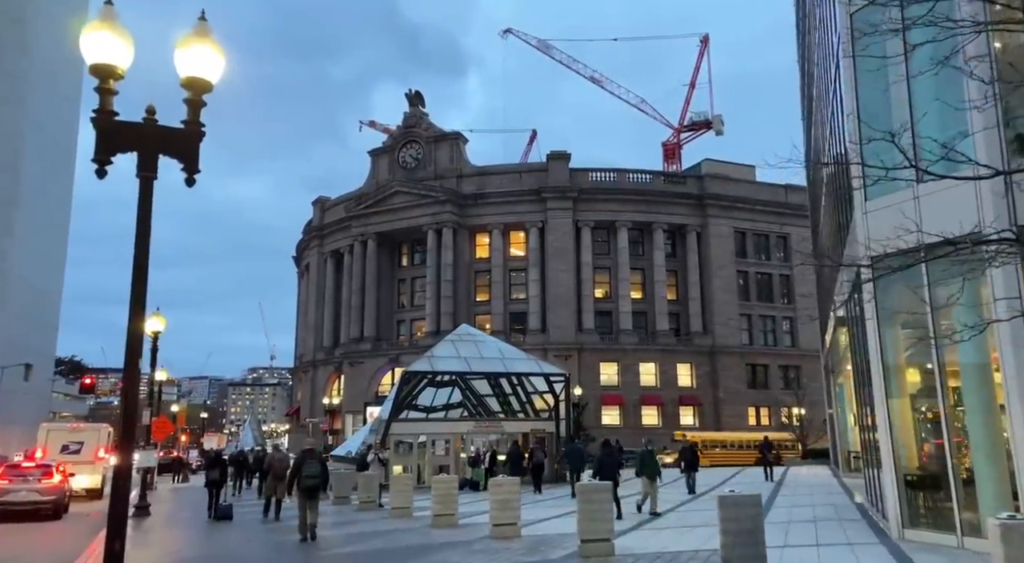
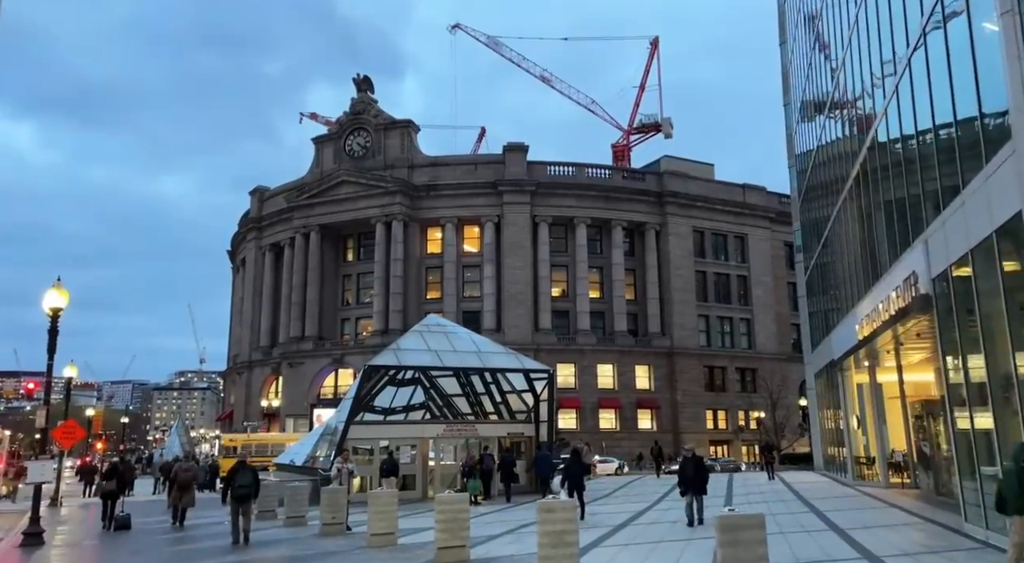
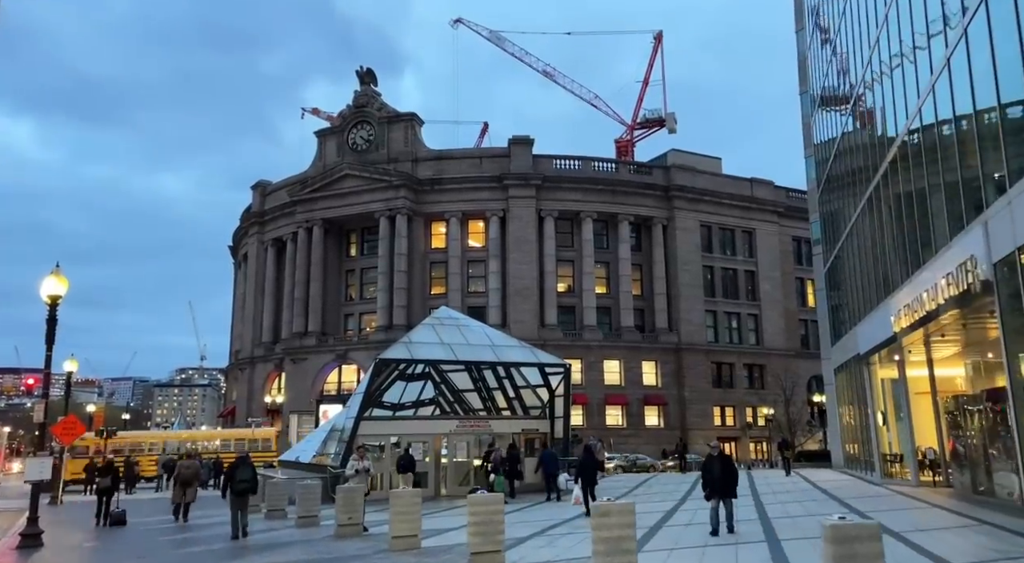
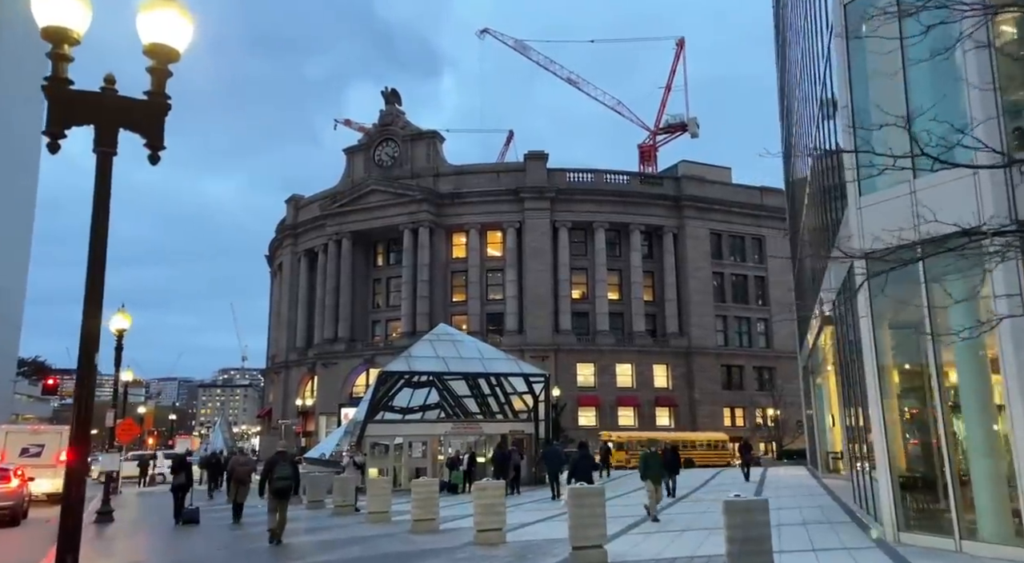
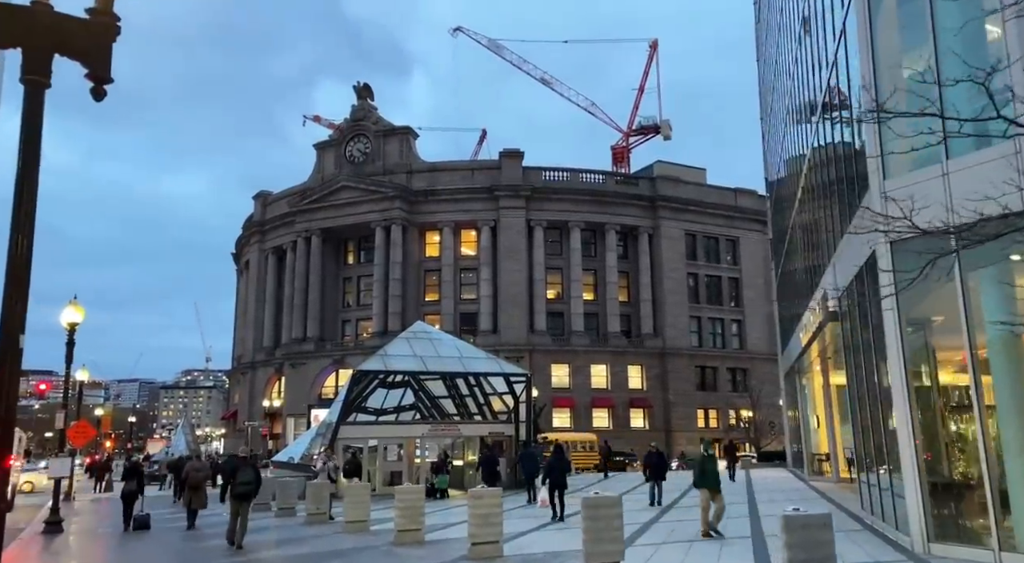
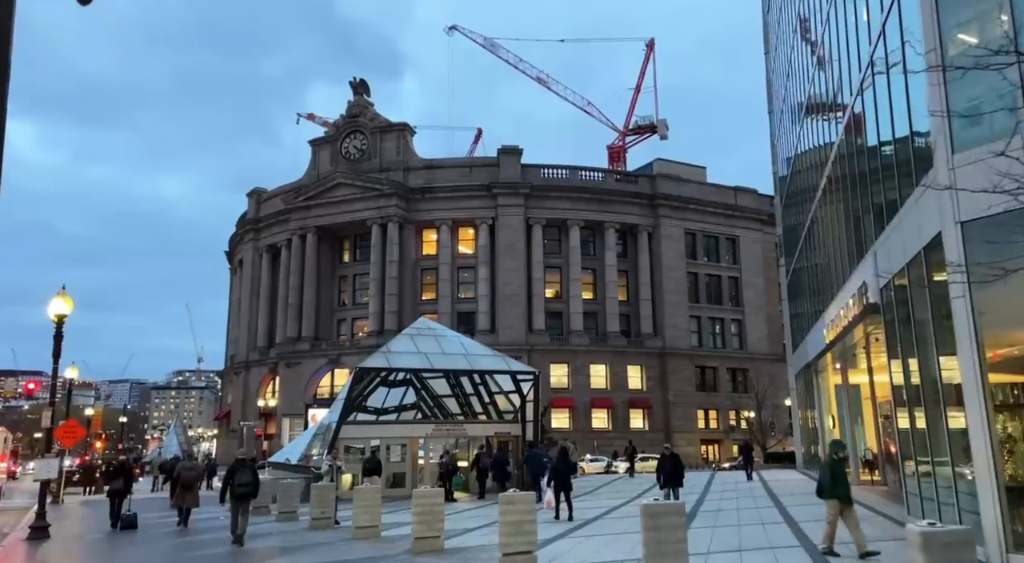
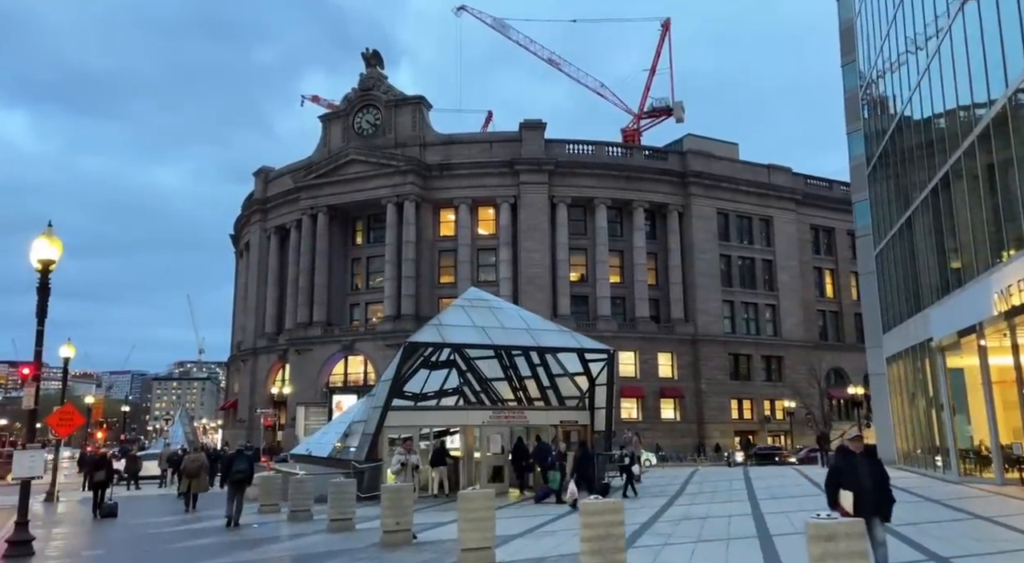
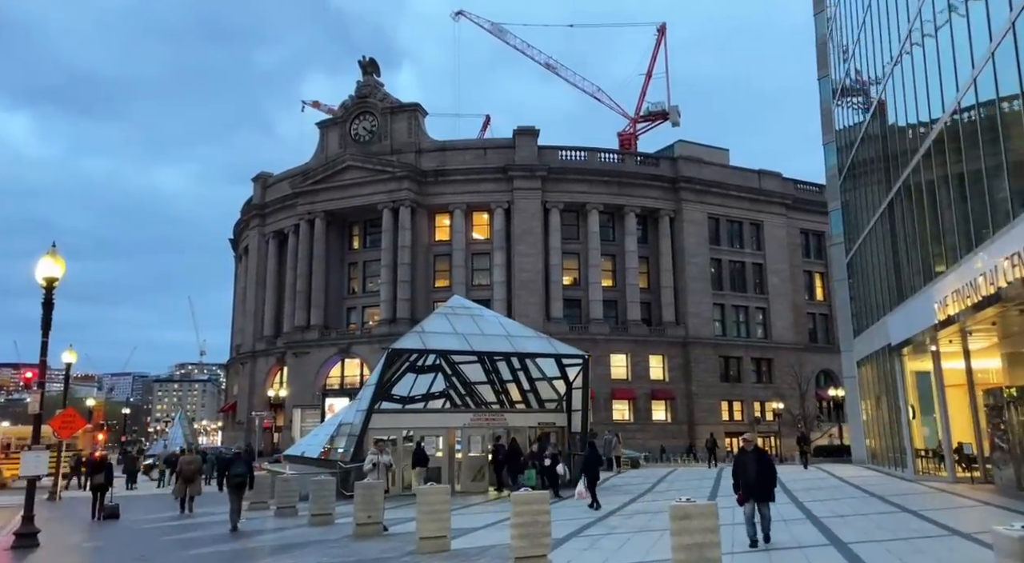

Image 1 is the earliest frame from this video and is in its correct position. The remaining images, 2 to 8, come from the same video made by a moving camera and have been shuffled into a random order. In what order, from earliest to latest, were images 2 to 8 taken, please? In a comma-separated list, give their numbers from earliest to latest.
4, 5, 6, 2, 3, 8, 7
